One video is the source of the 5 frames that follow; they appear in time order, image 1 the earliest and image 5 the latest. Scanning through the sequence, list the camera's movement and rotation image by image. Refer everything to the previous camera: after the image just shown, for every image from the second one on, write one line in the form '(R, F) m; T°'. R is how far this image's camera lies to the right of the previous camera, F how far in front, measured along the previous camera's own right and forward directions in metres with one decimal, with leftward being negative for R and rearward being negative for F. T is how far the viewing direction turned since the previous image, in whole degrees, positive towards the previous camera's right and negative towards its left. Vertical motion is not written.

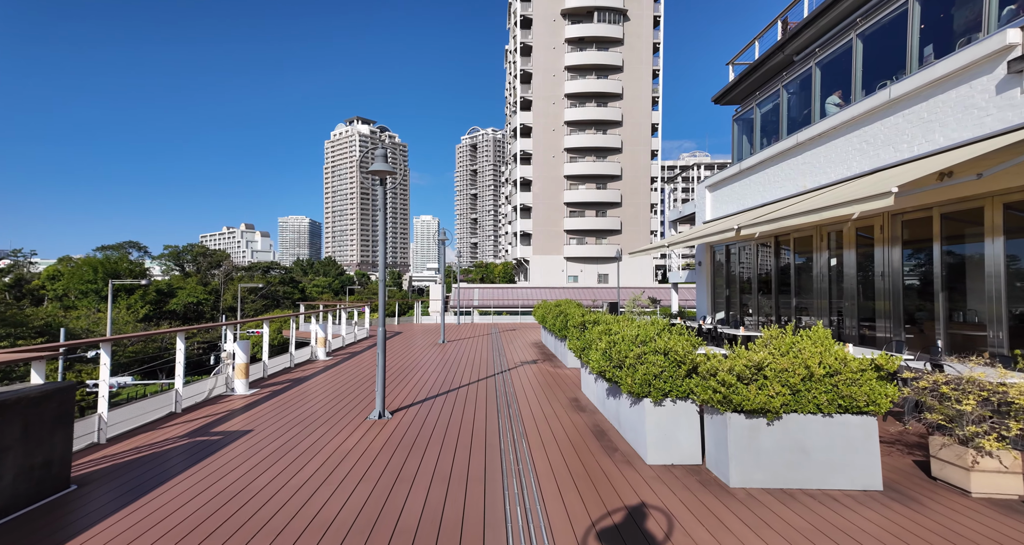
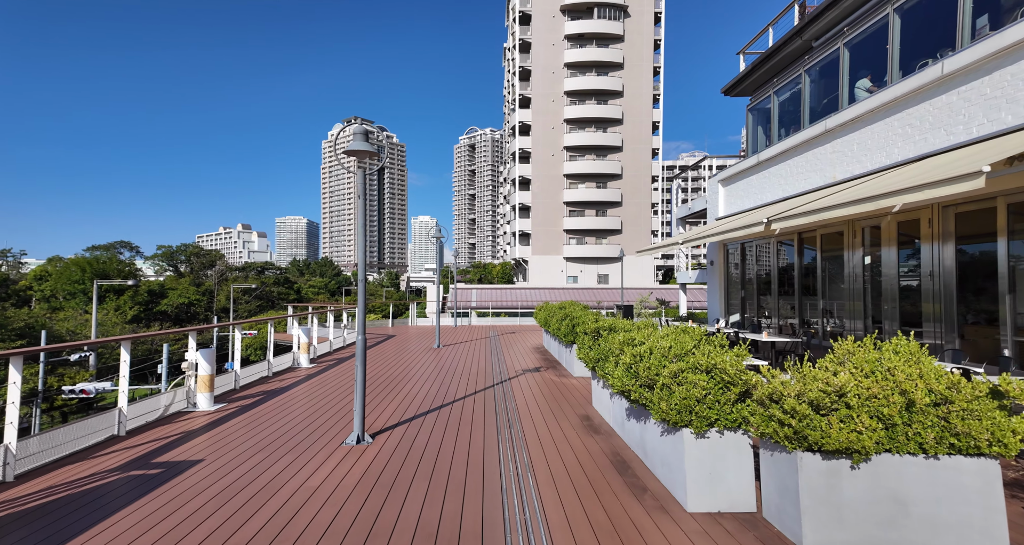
(0.0, +0.7) m; 0°
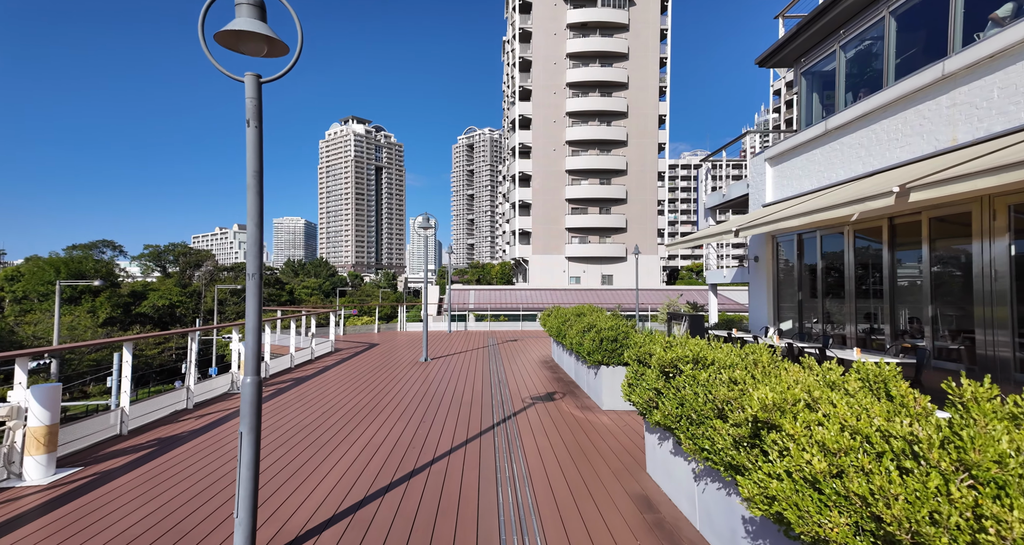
(-0.1, +1.7) m; 0°
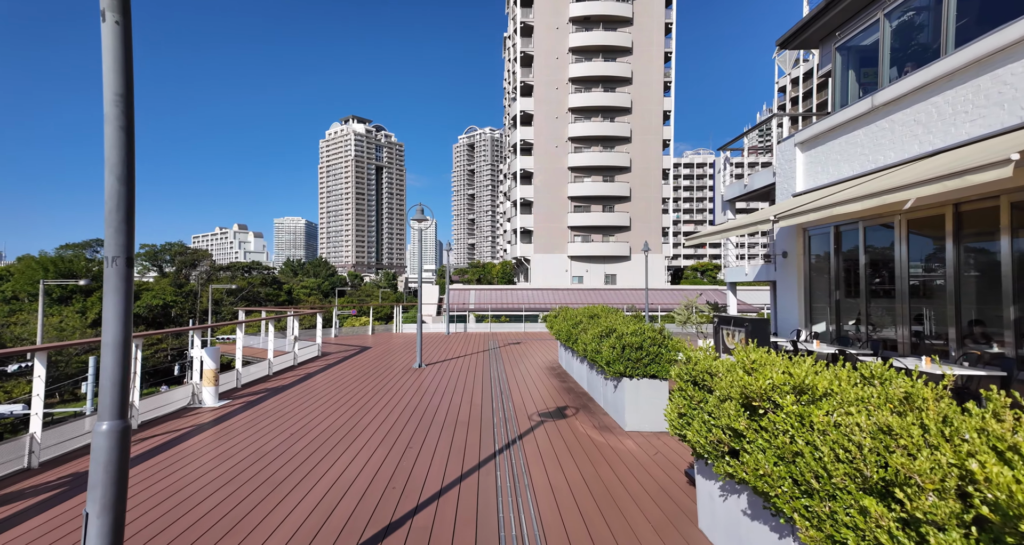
(0.0, +0.8) m; 0°
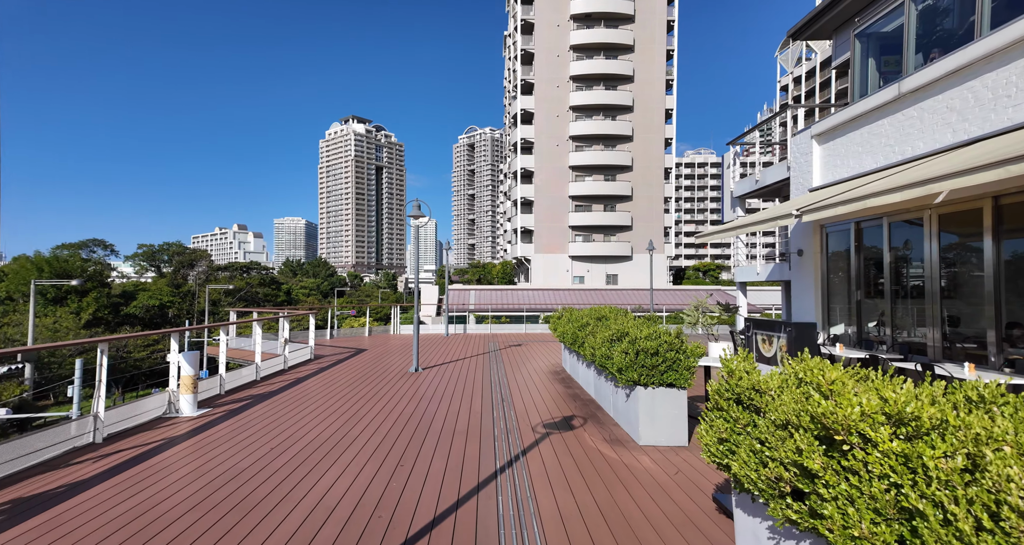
(0.0, +0.4) m; 0°
